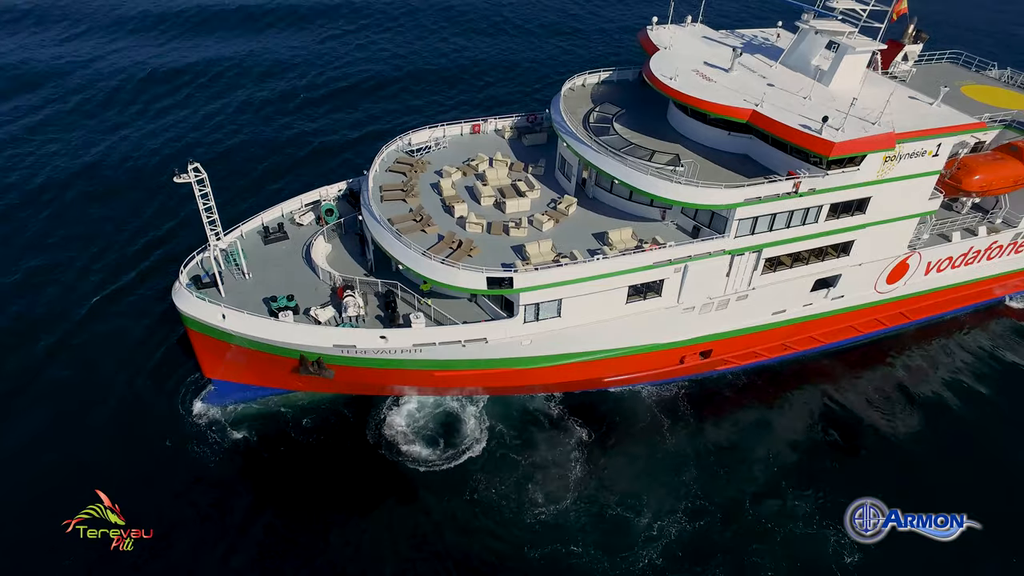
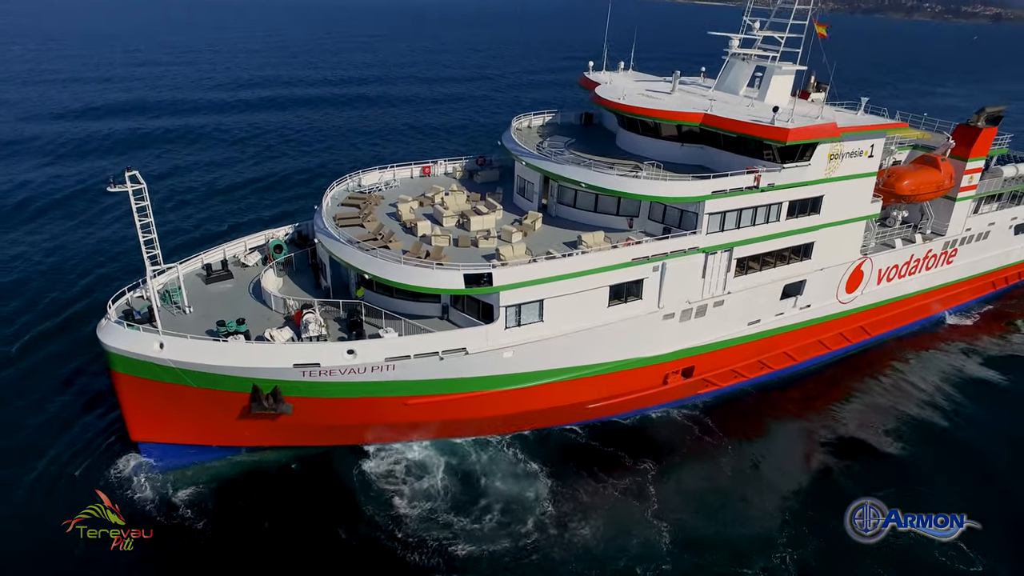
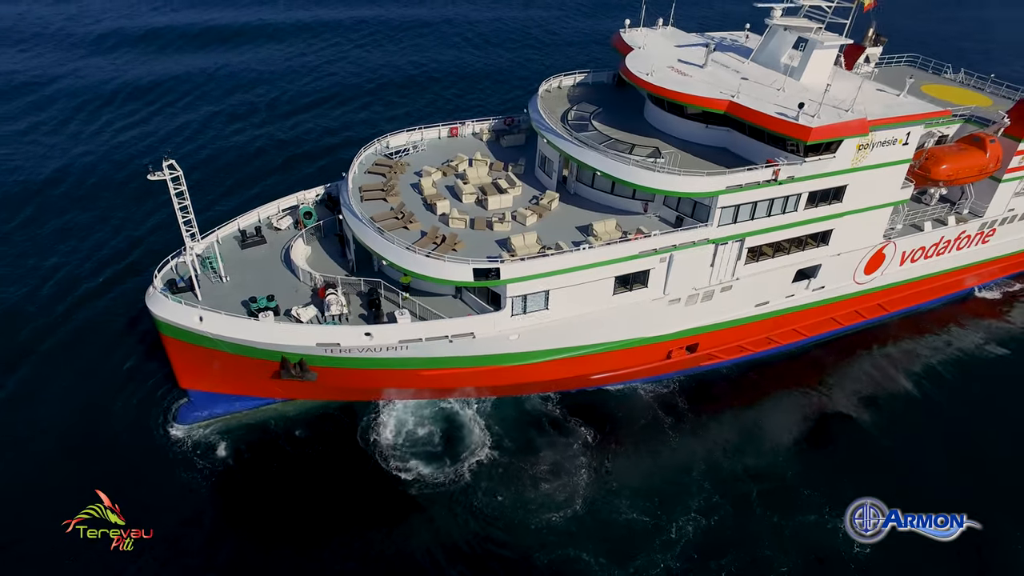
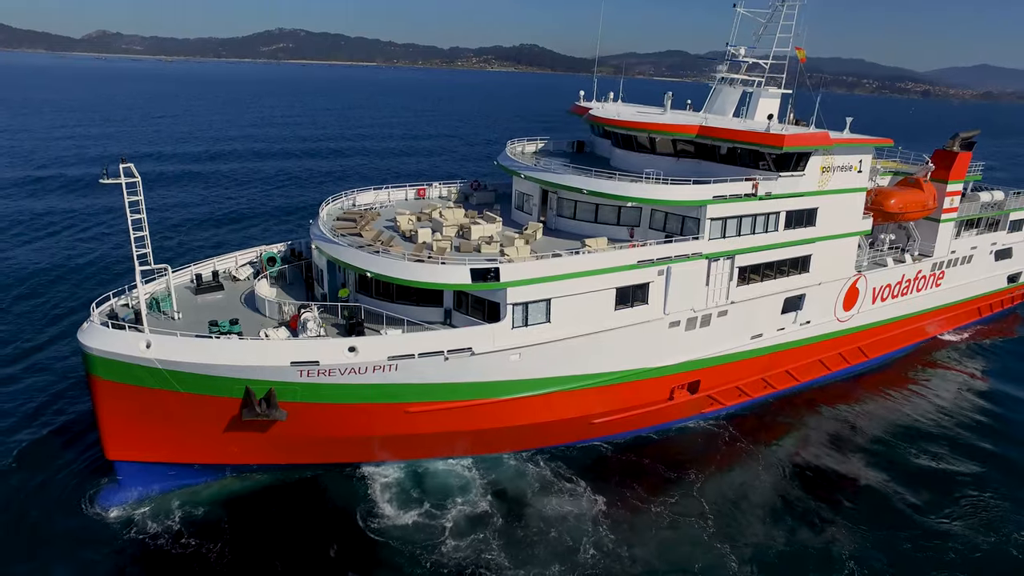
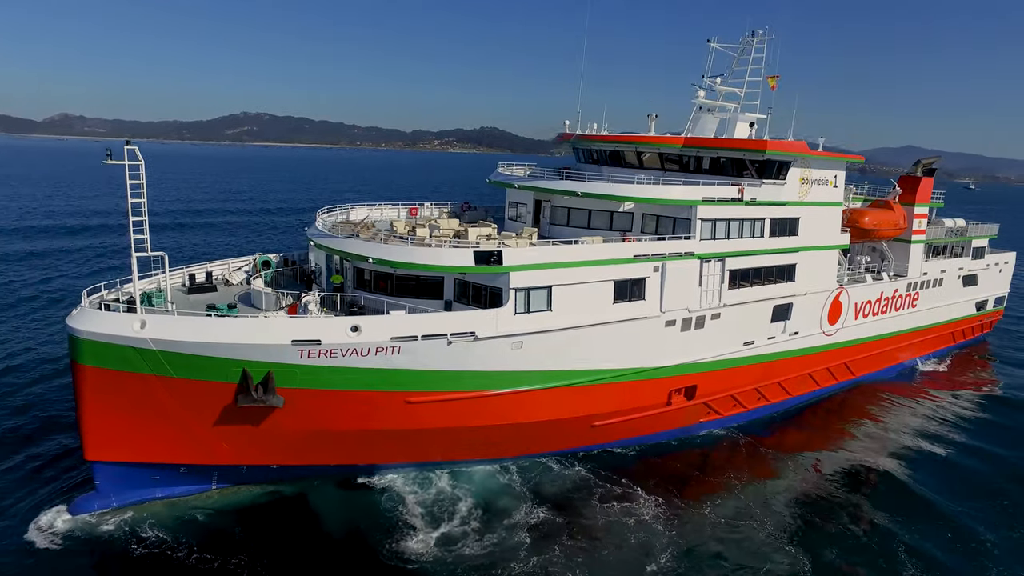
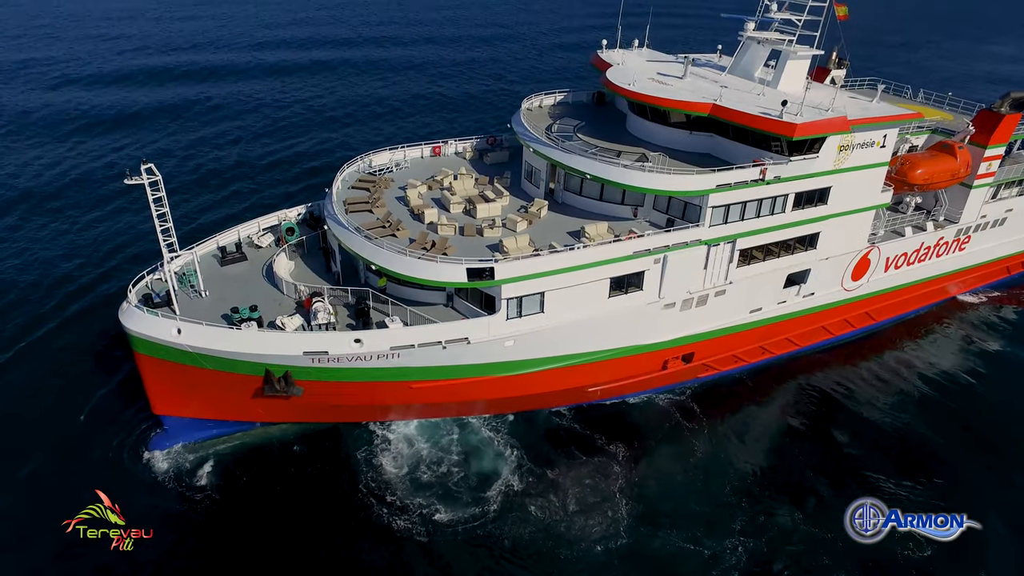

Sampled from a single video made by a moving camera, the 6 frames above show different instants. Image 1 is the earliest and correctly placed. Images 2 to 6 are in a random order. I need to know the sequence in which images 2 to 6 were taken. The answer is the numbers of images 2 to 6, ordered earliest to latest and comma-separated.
3, 6, 2, 4, 5
